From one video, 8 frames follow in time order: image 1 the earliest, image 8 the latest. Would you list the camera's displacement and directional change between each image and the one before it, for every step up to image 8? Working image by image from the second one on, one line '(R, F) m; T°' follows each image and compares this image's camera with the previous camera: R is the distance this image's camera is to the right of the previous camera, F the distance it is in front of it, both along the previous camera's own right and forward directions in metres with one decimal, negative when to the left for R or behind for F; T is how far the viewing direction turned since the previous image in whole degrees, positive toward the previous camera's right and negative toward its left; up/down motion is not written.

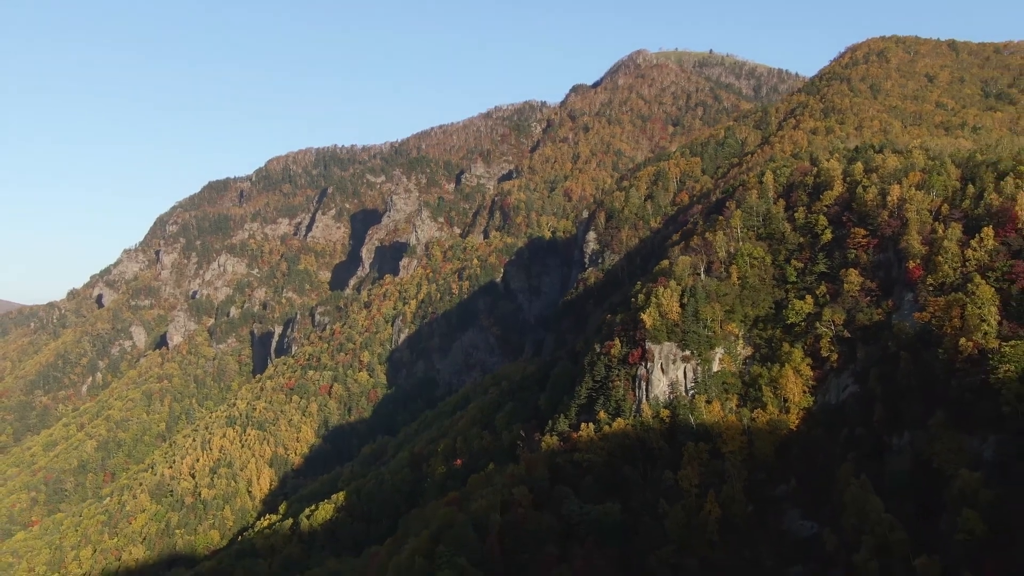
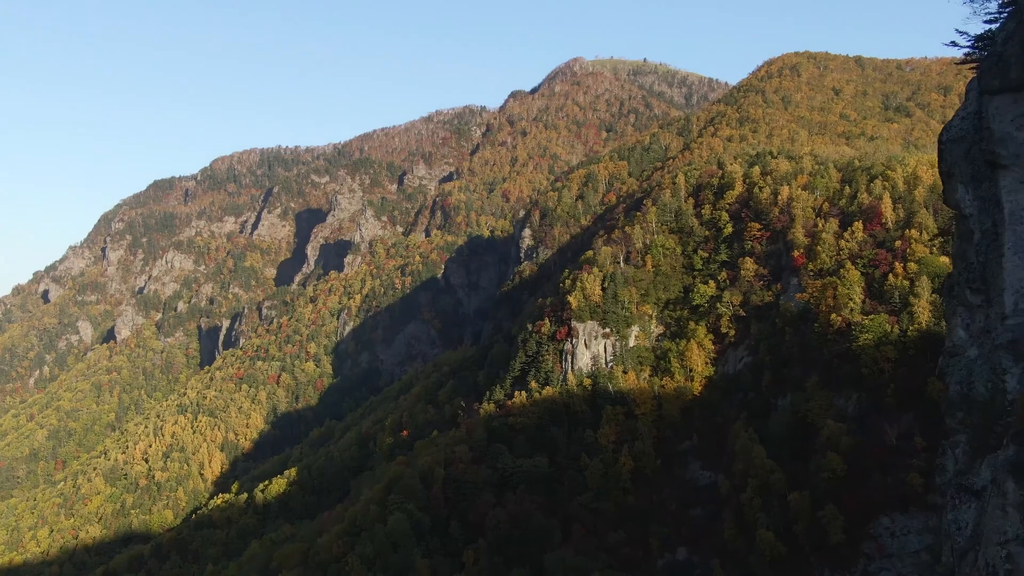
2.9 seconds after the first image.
(-0.3, -10.2) m; +4°
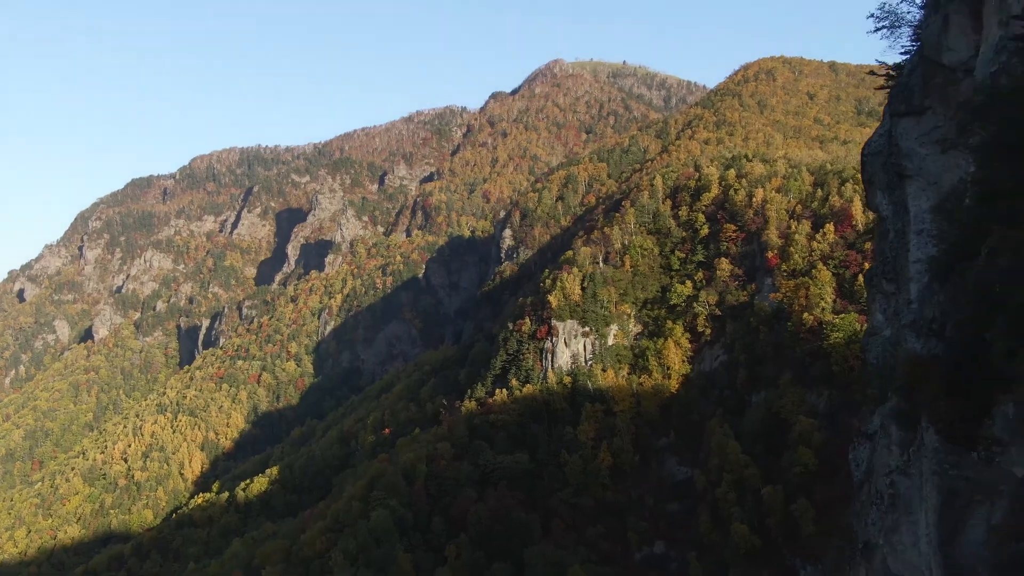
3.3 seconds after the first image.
(-0.2, -1.5) m; +1°
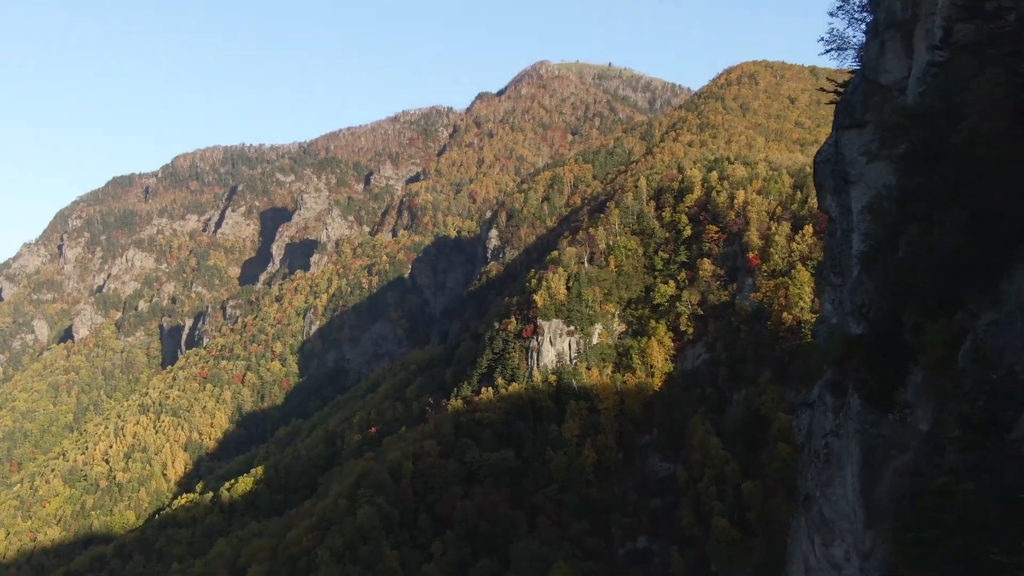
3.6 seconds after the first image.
(-0.1, -1.2) m; +1°
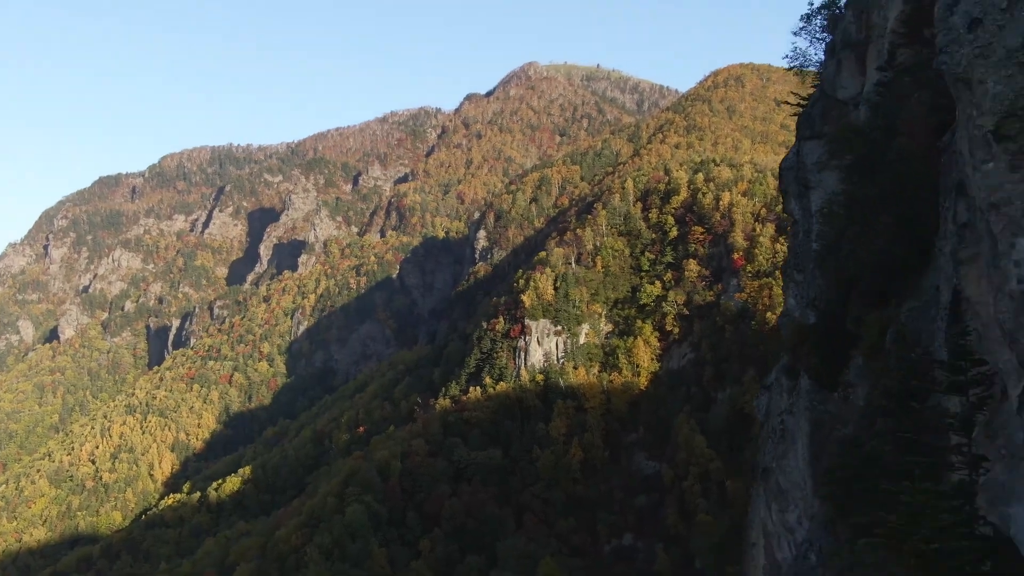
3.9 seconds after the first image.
(+0.1, -0.7) m; +1°
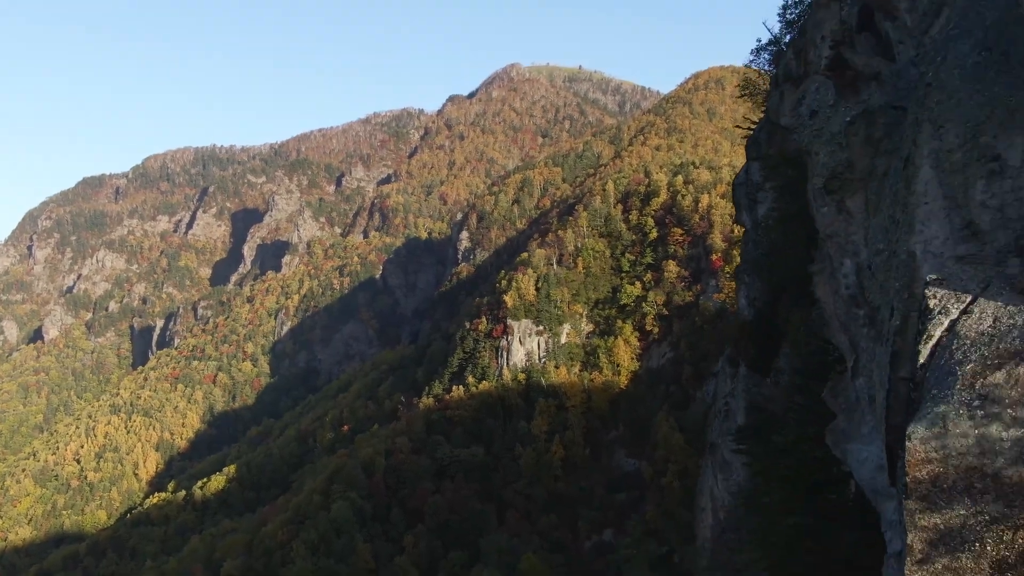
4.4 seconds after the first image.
(0.0, -1.4) m; +1°
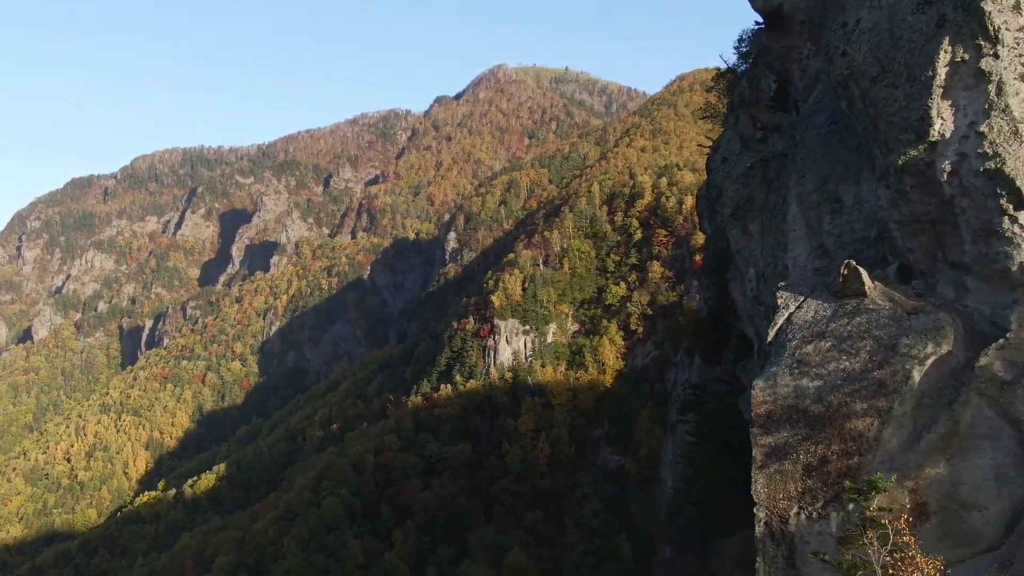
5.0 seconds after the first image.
(0.0, -1.6) m; +1°
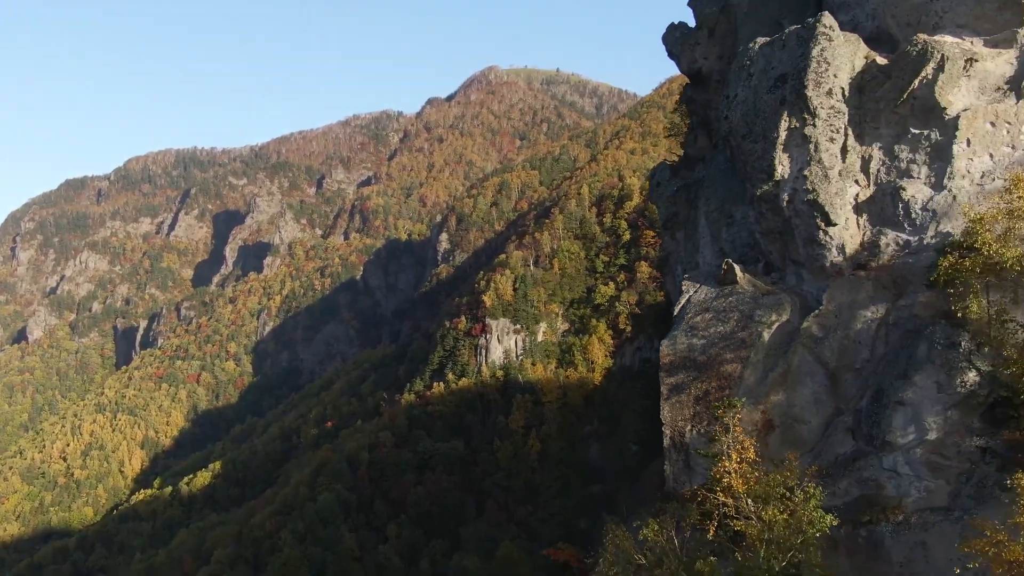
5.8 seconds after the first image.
(0.0, -2.1) m; +1°
